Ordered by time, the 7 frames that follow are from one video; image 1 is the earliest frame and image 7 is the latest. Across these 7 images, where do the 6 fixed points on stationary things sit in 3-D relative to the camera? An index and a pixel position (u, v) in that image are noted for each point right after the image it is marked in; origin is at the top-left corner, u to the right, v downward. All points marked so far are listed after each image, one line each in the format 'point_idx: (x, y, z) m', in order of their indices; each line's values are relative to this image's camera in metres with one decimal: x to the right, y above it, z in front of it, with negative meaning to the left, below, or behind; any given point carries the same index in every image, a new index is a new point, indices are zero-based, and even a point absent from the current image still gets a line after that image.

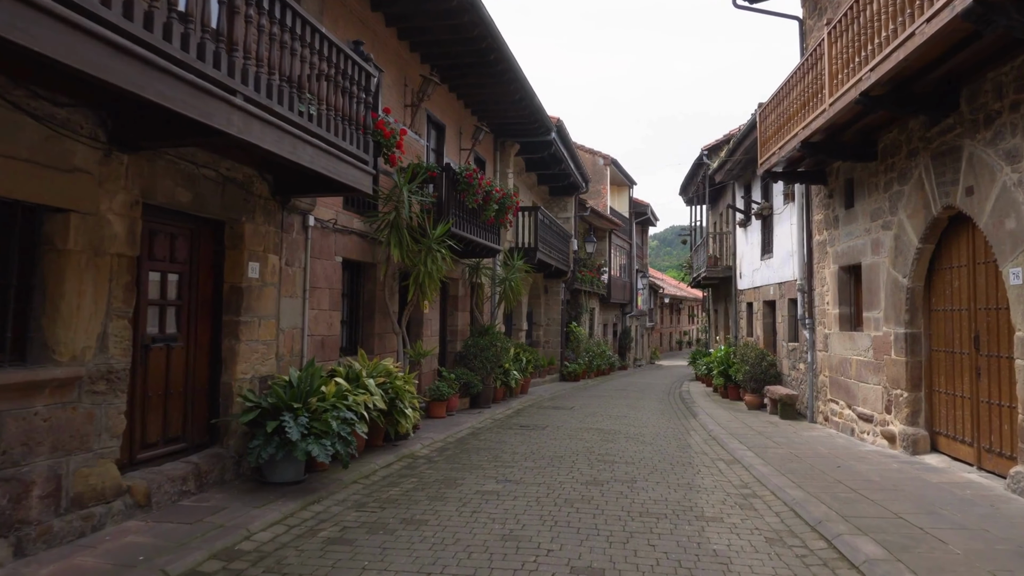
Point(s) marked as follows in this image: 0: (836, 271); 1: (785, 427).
0: (+5.8, +0.3, +9.6) m
1: (+5.1, -2.6, +10.1) m
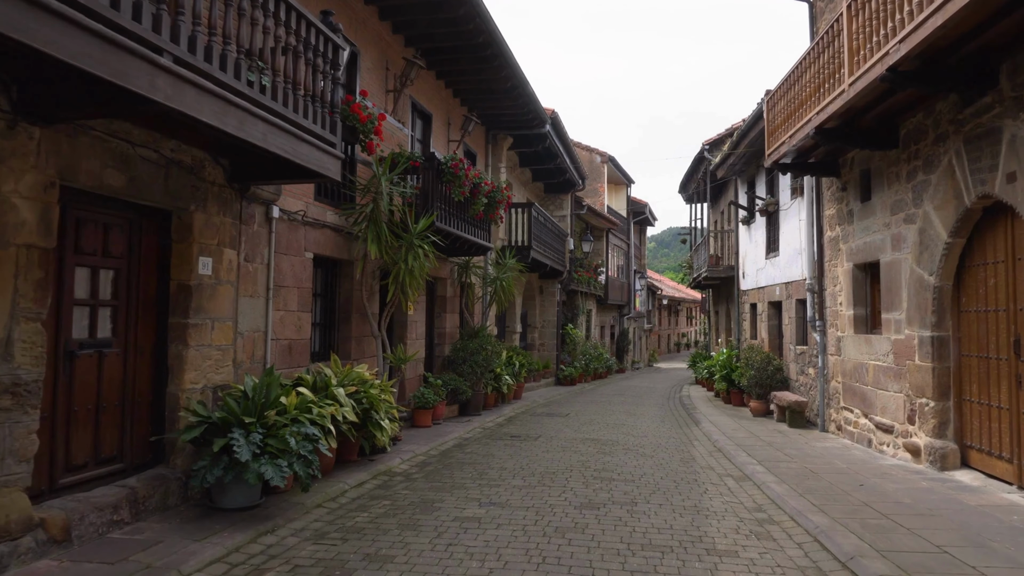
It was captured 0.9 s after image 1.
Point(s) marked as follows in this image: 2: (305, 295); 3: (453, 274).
0: (+5.6, +0.3, +8.9) m
1: (+5.0, -2.6, +9.4) m
2: (-2.7, -0.1, +7.1) m
3: (-1.3, +0.3, +11.7) m
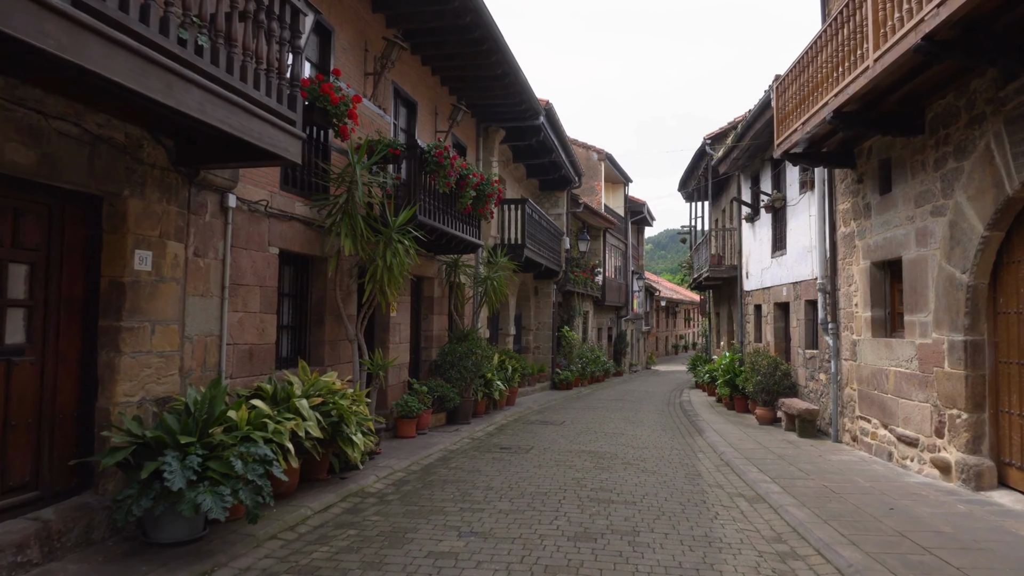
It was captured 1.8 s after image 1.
0: (+5.4, +0.3, +8.3) m
1: (+4.8, -2.6, +8.8) m
2: (-2.9, -0.1, +6.4) m
3: (-1.4, +0.3, +11.0) m
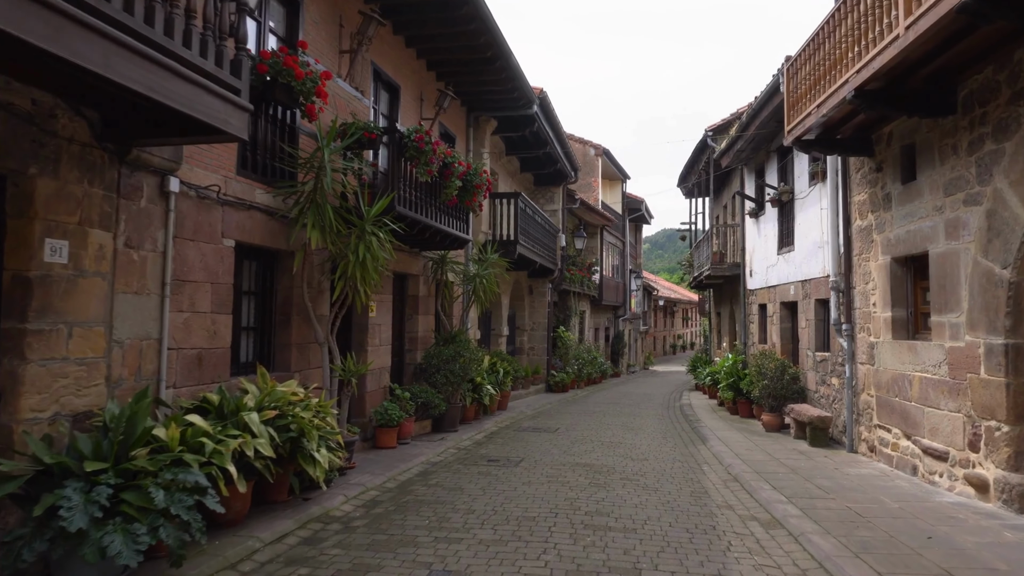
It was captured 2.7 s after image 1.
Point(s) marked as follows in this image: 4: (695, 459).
0: (+5.3, +0.3, +7.6) m
1: (+4.6, -2.5, +8.1) m
2: (-3.0, 0.0, +5.6) m
3: (-1.6, +0.3, +10.3) m
4: (+2.8, -2.6, +8.3) m
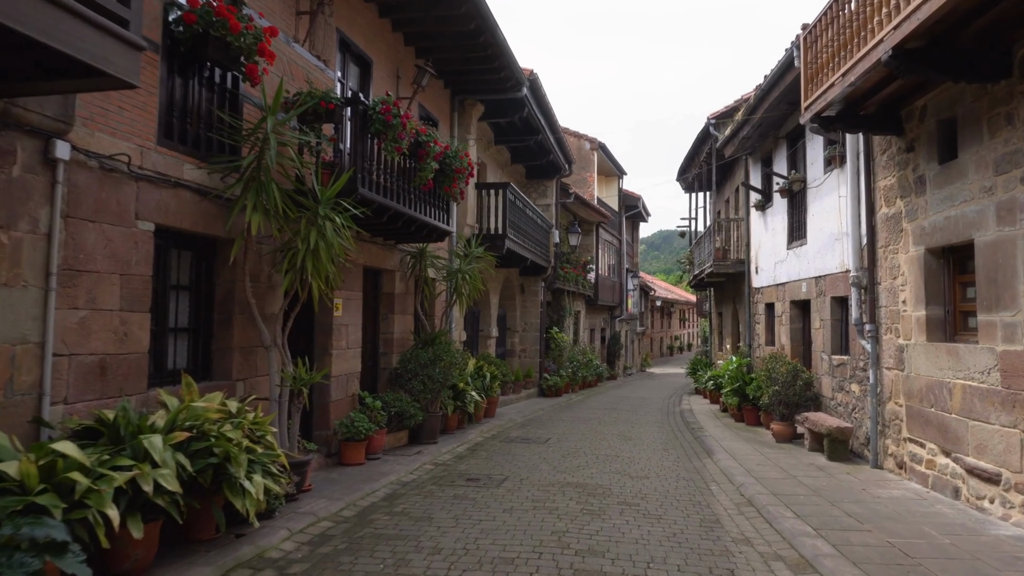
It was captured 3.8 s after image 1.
0: (+5.0, +0.4, +6.7) m
1: (+4.4, -2.5, +7.2) m
2: (-3.2, 0.0, +4.7) m
3: (-1.9, +0.4, +9.3) m
4: (+2.6, -2.6, +7.3) m
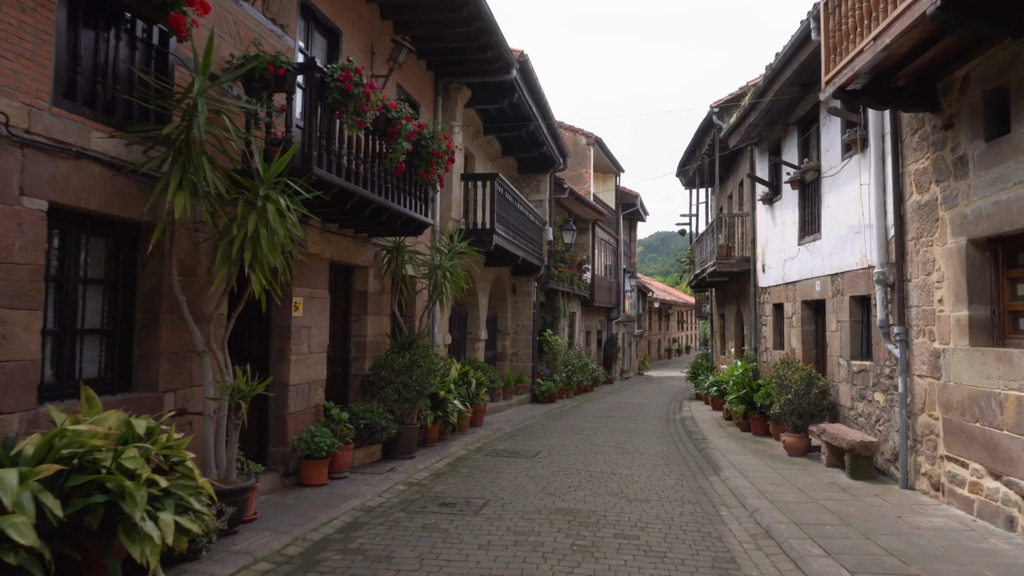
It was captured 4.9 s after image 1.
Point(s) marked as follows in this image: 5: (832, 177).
0: (+4.8, +0.4, +5.8) m
1: (+4.2, -2.5, +6.3) m
2: (-3.4, +0.1, +3.8) m
3: (-2.1, +0.4, +8.5) m
4: (+2.3, -2.5, +6.4) m
5: (+5.2, +1.8, +8.7) m
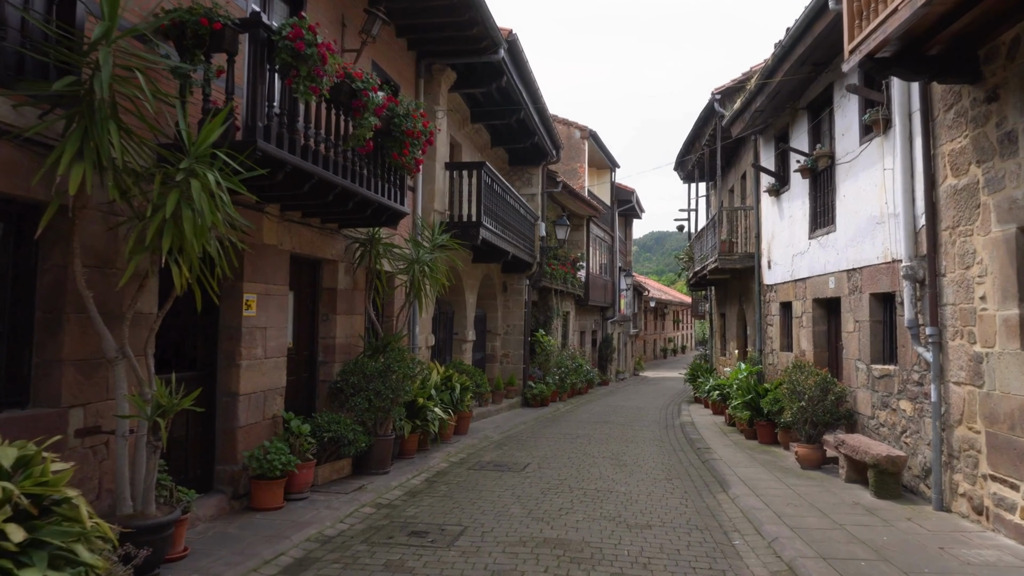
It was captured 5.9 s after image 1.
0: (+4.7, +0.5, +5.0) m
1: (+4.0, -2.4, +5.5) m
2: (-3.6, +0.1, +2.9) m
3: (-2.3, +0.5, +7.6) m
4: (+2.2, -2.5, +5.7) m
5: (+5.0, +1.8, +8.0) m
